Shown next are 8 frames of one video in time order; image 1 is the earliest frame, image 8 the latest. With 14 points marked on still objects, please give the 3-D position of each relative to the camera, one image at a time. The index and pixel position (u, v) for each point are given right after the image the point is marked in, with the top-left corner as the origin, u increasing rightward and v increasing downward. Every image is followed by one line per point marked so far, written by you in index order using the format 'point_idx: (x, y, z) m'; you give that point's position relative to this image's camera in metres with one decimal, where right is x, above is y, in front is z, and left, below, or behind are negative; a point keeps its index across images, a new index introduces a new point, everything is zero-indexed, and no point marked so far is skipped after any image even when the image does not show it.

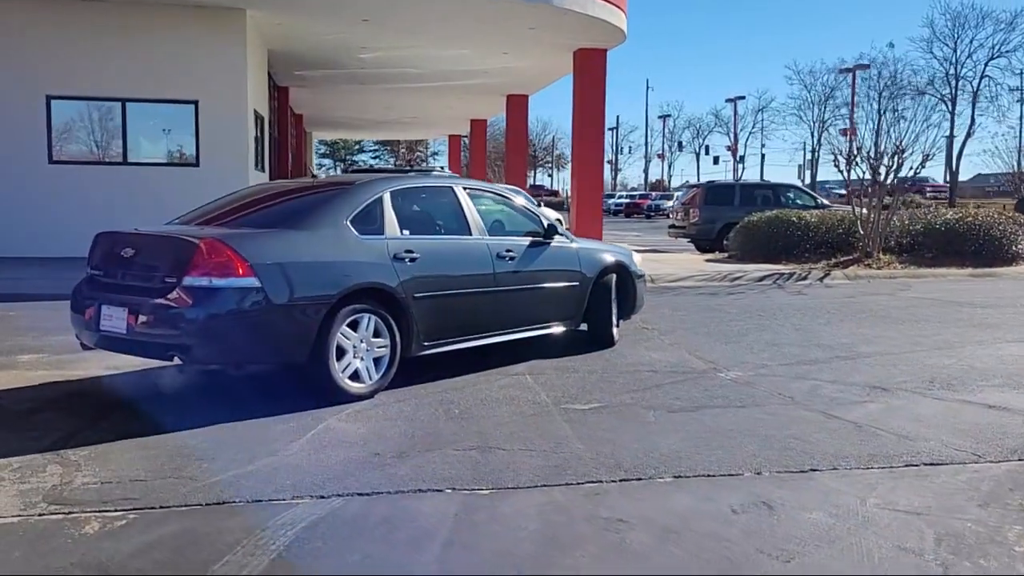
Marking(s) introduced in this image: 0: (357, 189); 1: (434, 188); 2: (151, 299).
0: (-1.1, +0.7, +6.4) m
1: (-0.6, +0.8, +7.0) m
2: (-2.3, -0.1, +5.6) m
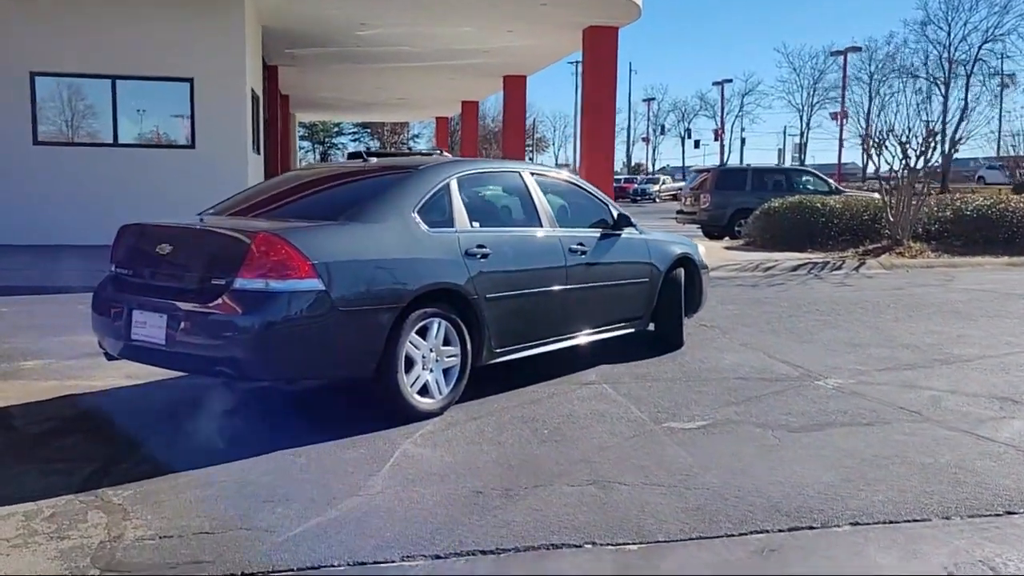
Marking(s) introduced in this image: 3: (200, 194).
0: (-0.5, +0.7, +5.6) m
1: (0.0, +0.8, +6.2) m
2: (-1.7, -0.1, +4.8) m
3: (-5.4, +1.2, +14.8) m
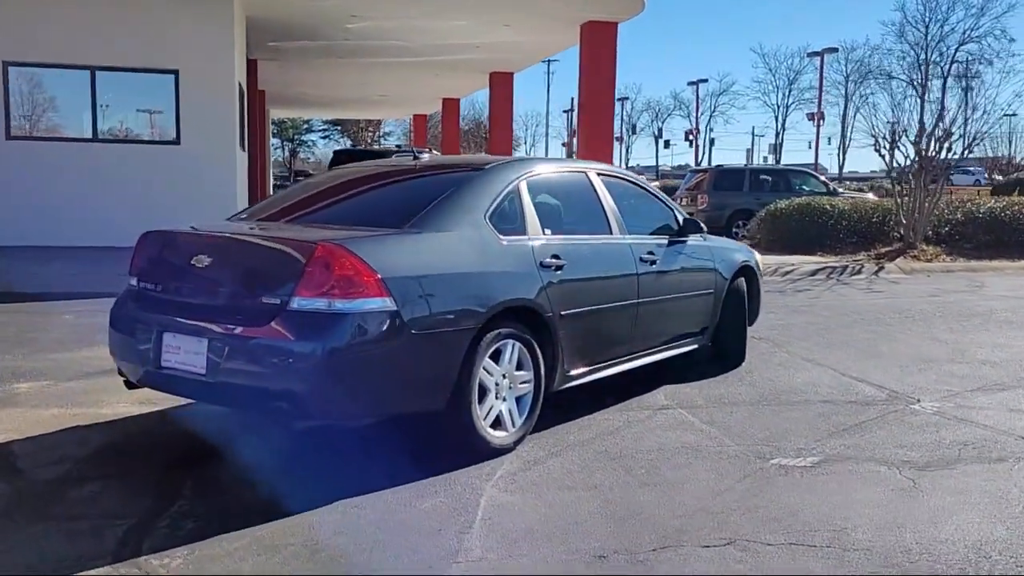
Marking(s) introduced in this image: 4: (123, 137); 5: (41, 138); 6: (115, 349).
0: (-0.1, +0.6, +5.0) m
1: (+0.4, +0.7, +5.5) m
2: (-1.3, -0.2, +4.1) m
3: (-5.3, +1.1, +14.0) m
4: (-5.8, +2.2, +13.1) m
5: (-6.8, +2.2, +12.7) m
6: (-2.1, -0.3, +4.7) m
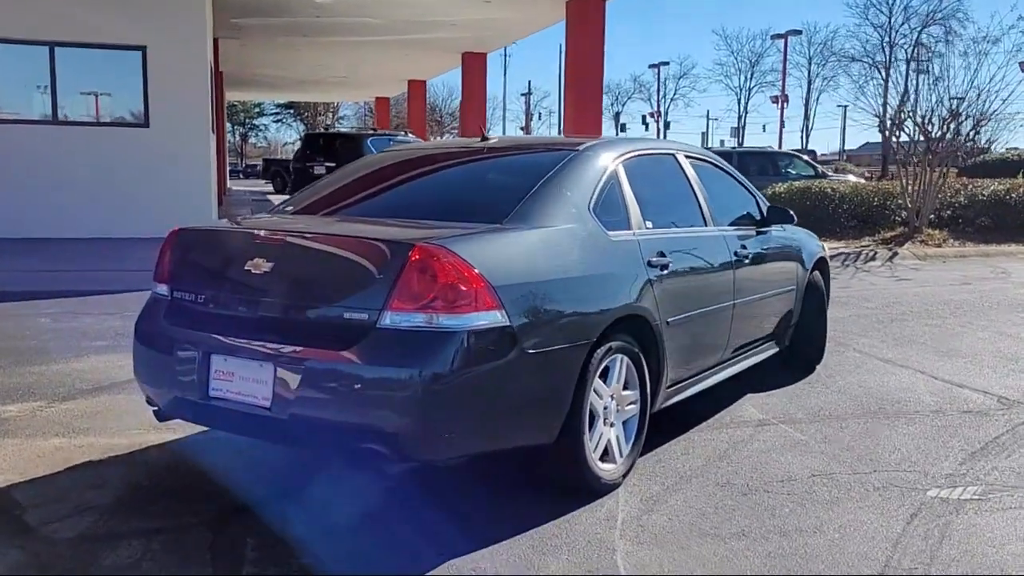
0: (+0.4, +0.6, +4.2) m
1: (+0.8, +0.7, +4.8) m
2: (-0.7, -0.2, +3.3) m
3: (-5.3, +1.2, +13.0) m
4: (-5.8, +2.3, +12.0) m
5: (-6.7, +2.2, +11.6) m
6: (-1.6, -0.4, +3.9) m
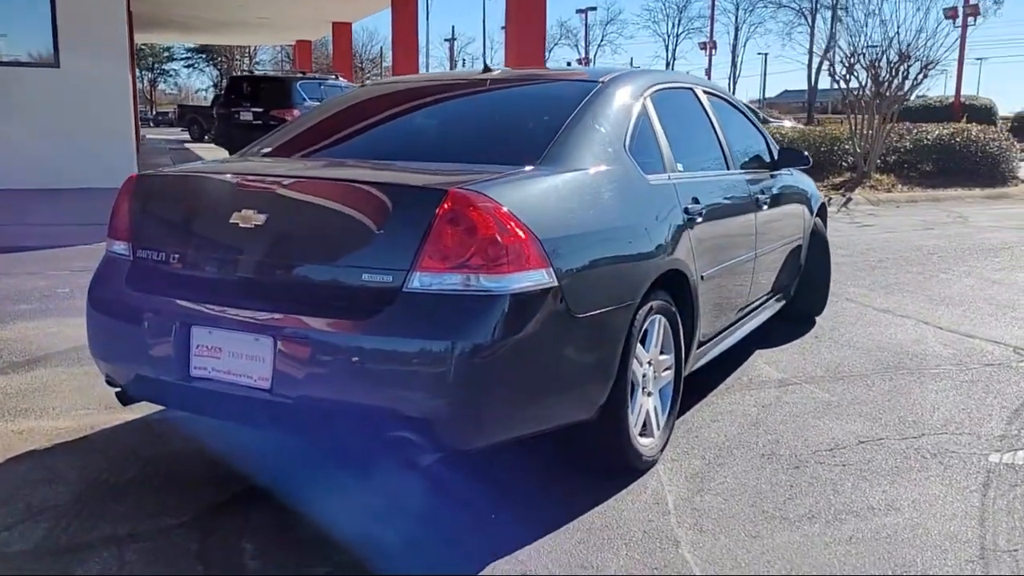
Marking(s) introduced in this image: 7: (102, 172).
0: (+0.4, +0.8, +3.7) m
1: (+0.8, +1.0, +4.3) m
2: (-0.6, -0.1, +2.7) m
3: (-5.9, +1.8, +11.9) m
4: (-6.4, +2.9, +10.8) m
5: (-7.3, +2.7, +10.3) m
6: (-1.5, -0.2, +3.2) m
7: (-5.6, +1.6, +12.1) m
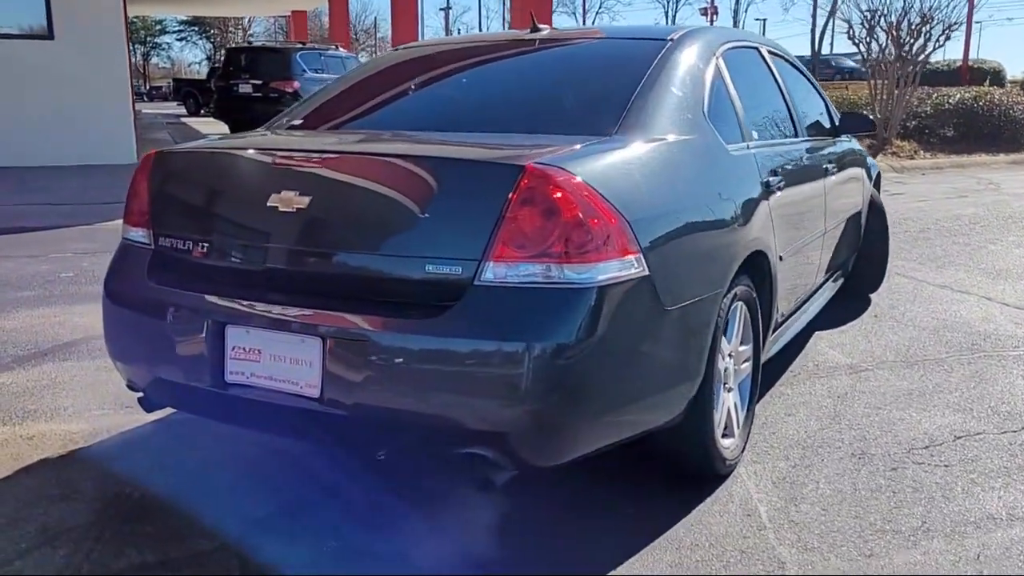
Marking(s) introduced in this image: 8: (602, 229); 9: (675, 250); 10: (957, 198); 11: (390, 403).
0: (+0.7, +0.9, +3.3) m
1: (+1.0, +1.0, +3.9) m
2: (-0.4, -0.1, +2.4) m
3: (-5.7, +2.0, +11.4) m
4: (-6.2, +3.1, +10.3) m
5: (-7.1, +2.9, +9.8) m
6: (-1.3, -0.2, +2.9) m
7: (-5.4, +1.9, +11.7) m
8: (+0.2, +0.2, +2.3) m
9: (+0.5, +0.1, +2.6) m
10: (+5.1, +1.0, +10.1) m
11: (-0.3, -0.3, +2.4) m
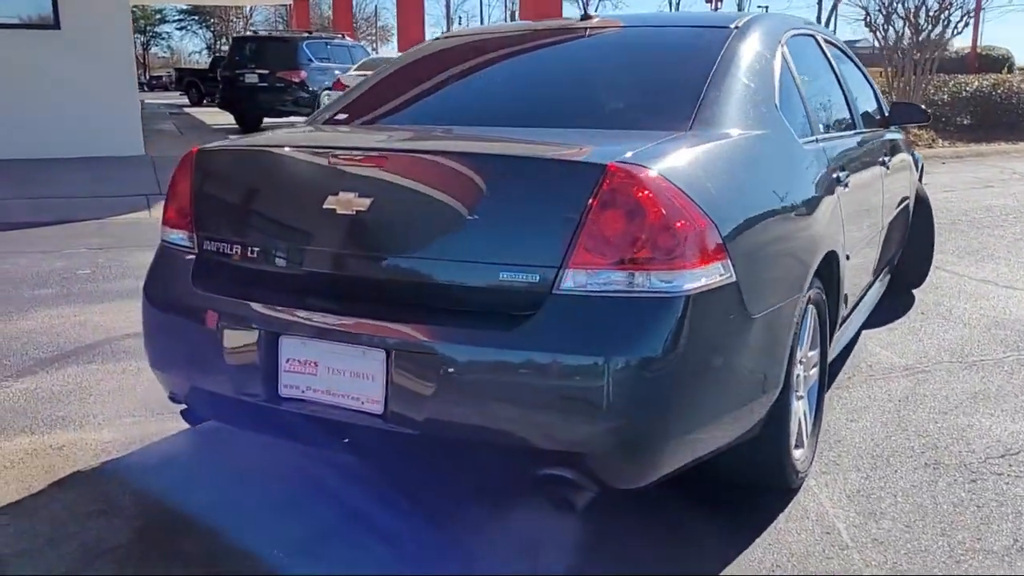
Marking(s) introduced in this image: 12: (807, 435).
0: (+0.8, +0.9, +3.1) m
1: (+1.2, +1.0, +3.7) m
2: (-0.2, -0.1, +2.2) m
3: (-5.5, +2.1, +11.3) m
4: (-6.0, +3.1, +10.1) m
5: (-6.9, +3.0, +9.7) m
6: (-1.1, -0.2, +2.7) m
7: (-5.2, +2.0, +11.5) m
8: (+0.4, +0.1, +2.2) m
9: (+0.7, +0.1, +2.4) m
10: (+5.3, +1.1, +9.9) m
11: (-0.1, -0.3, +2.2) m
12: (+1.0, -0.5, +3.0) m
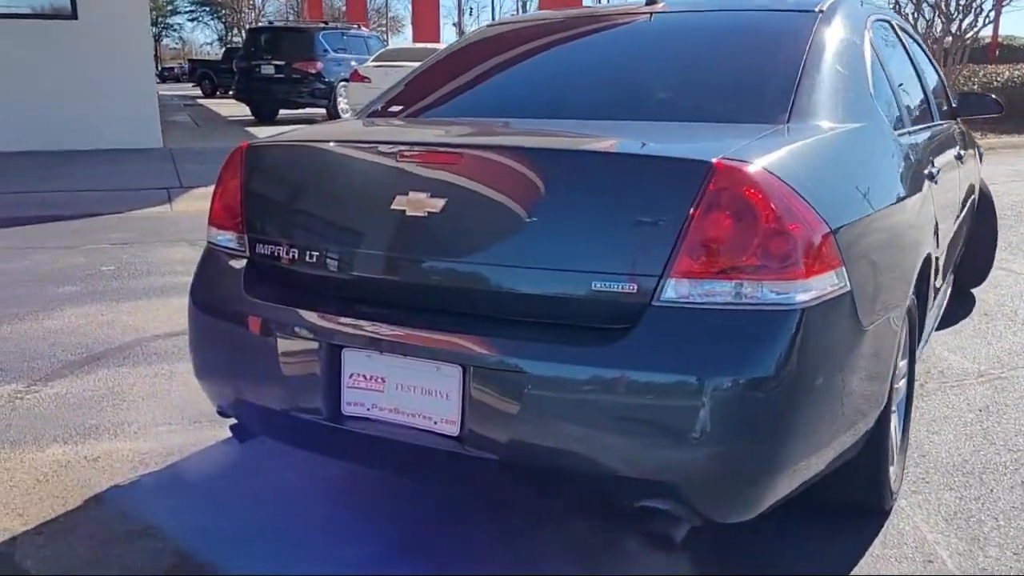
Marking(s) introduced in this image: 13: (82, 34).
0: (+1.1, +0.9, +2.9) m
1: (+1.5, +1.0, +3.5) m
2: (0.0, -0.1, +2.0) m
3: (-5.2, +2.2, +11.1) m
4: (-5.7, +3.2, +10.0) m
5: (-6.6, +3.0, +9.5) m
6: (-0.9, -0.2, +2.5) m
7: (-4.9, +2.0, +11.3) m
8: (+0.6, +0.1, +2.0) m
9: (+0.9, +0.1, +2.2) m
10: (+5.6, +1.2, +9.6) m
11: (+0.1, -0.4, +2.0) m
12: (+1.2, -0.5, +2.8) m
13: (-5.1, +3.1, +10.5) m
